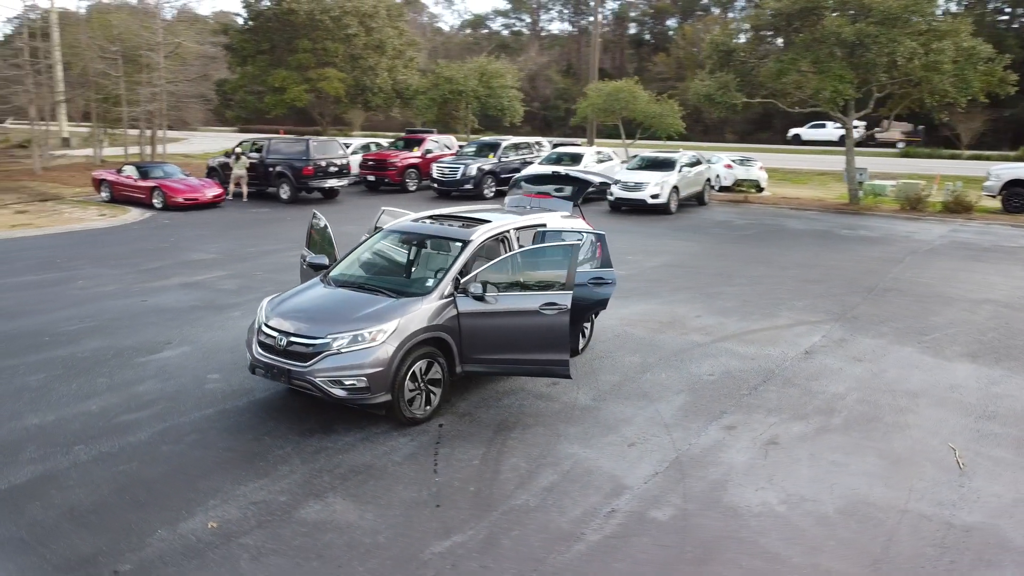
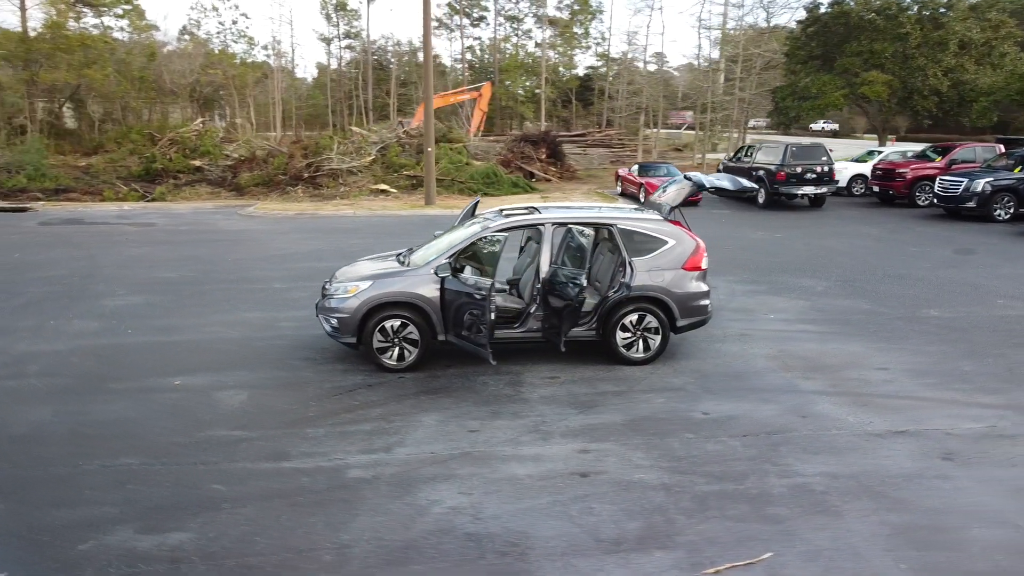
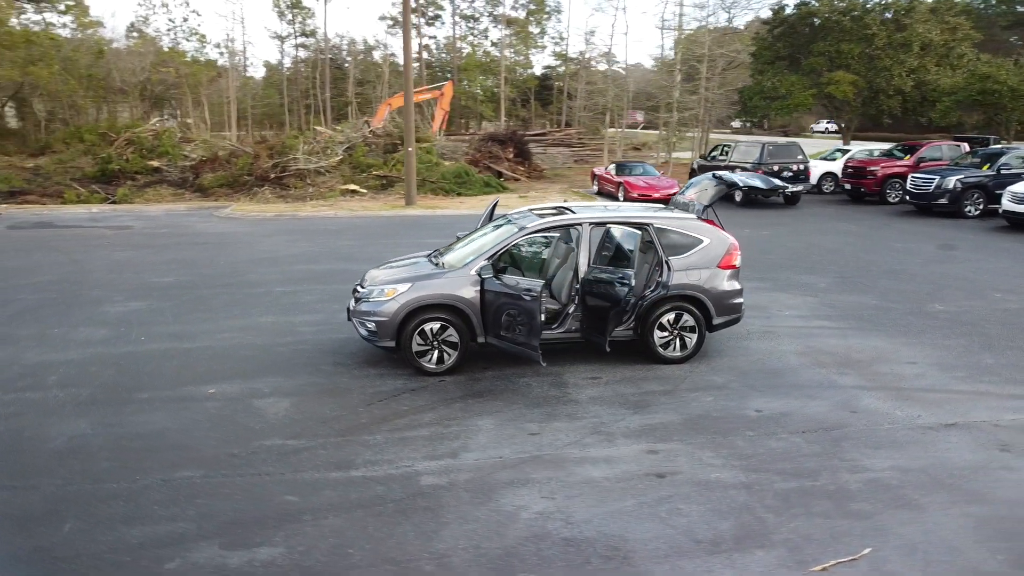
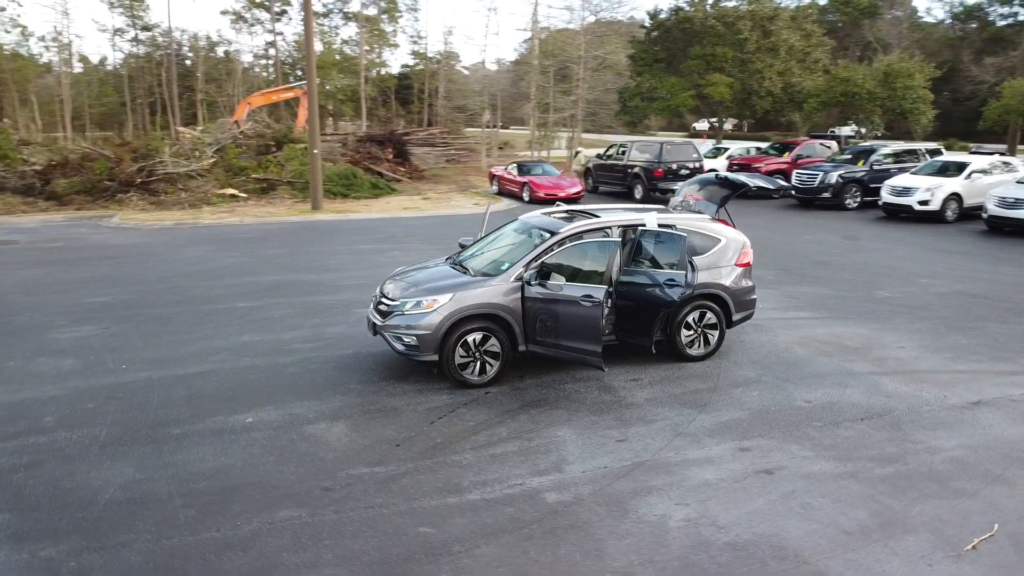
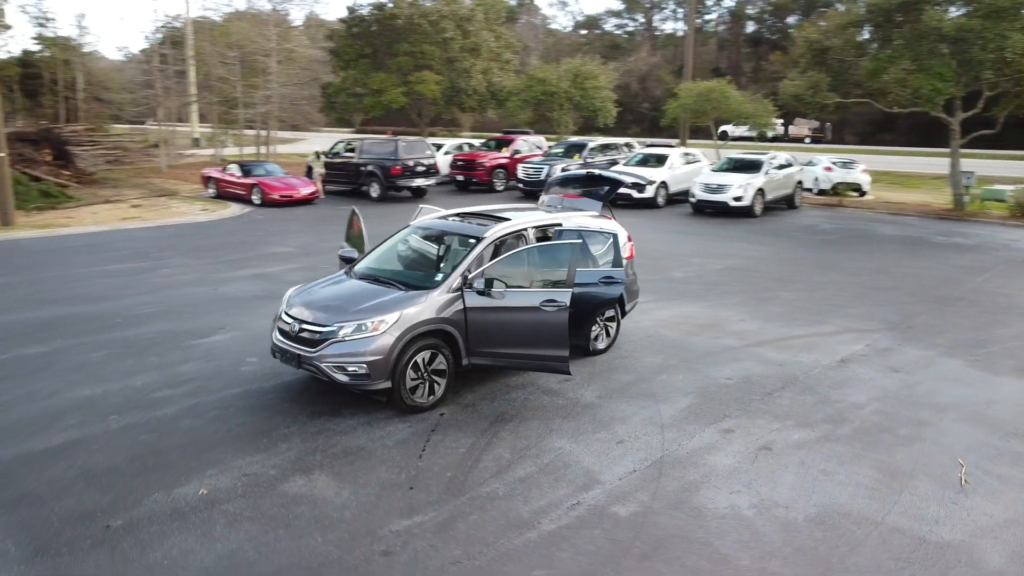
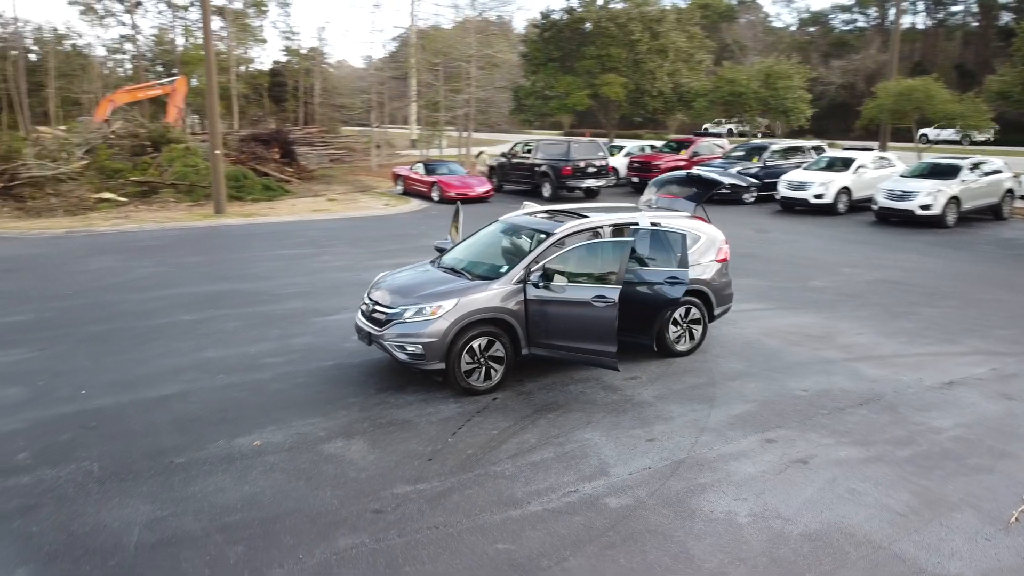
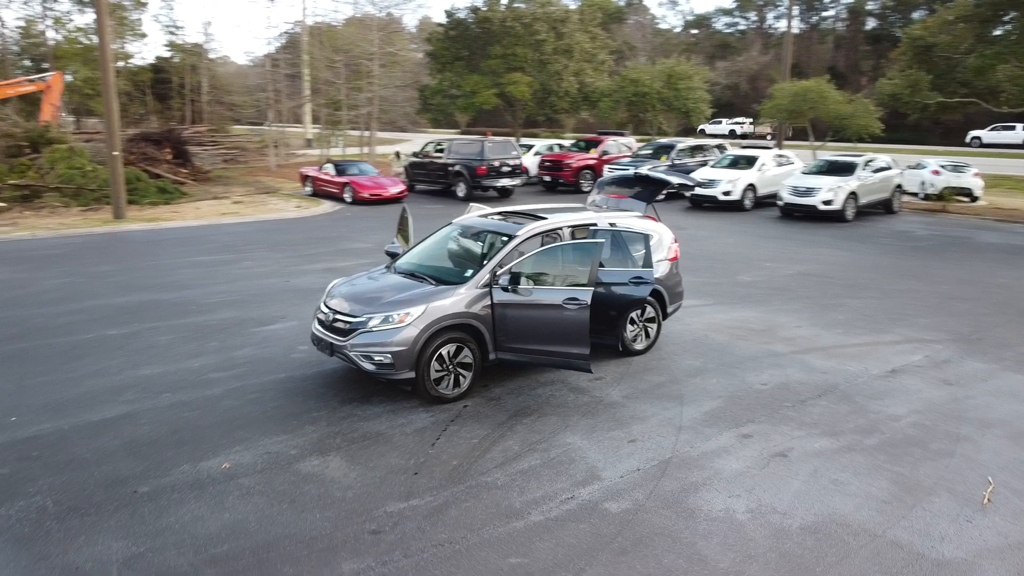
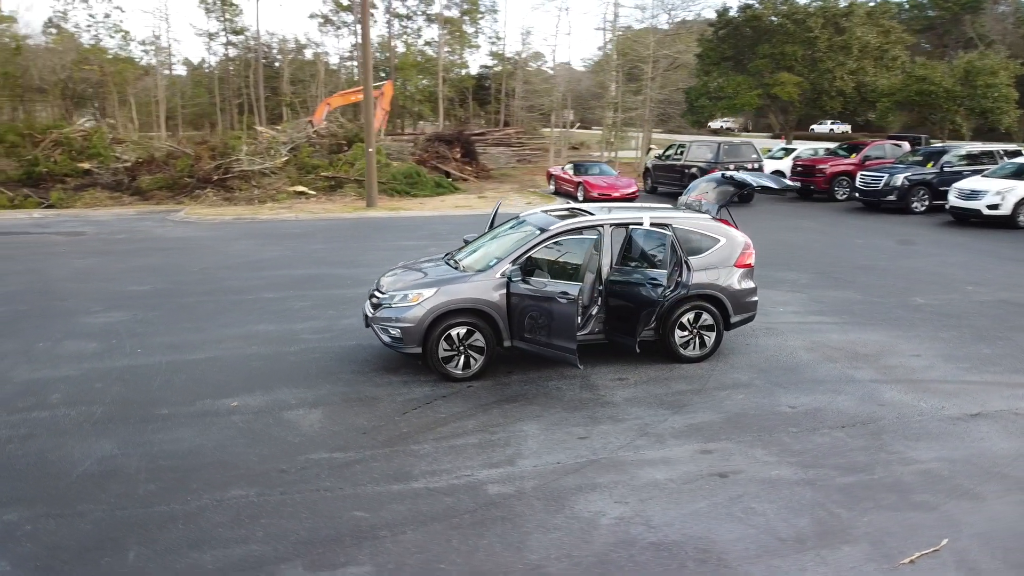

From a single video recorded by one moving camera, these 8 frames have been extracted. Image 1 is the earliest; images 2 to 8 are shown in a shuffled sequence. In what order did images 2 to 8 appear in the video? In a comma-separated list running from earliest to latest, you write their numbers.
5, 7, 6, 4, 8, 3, 2
